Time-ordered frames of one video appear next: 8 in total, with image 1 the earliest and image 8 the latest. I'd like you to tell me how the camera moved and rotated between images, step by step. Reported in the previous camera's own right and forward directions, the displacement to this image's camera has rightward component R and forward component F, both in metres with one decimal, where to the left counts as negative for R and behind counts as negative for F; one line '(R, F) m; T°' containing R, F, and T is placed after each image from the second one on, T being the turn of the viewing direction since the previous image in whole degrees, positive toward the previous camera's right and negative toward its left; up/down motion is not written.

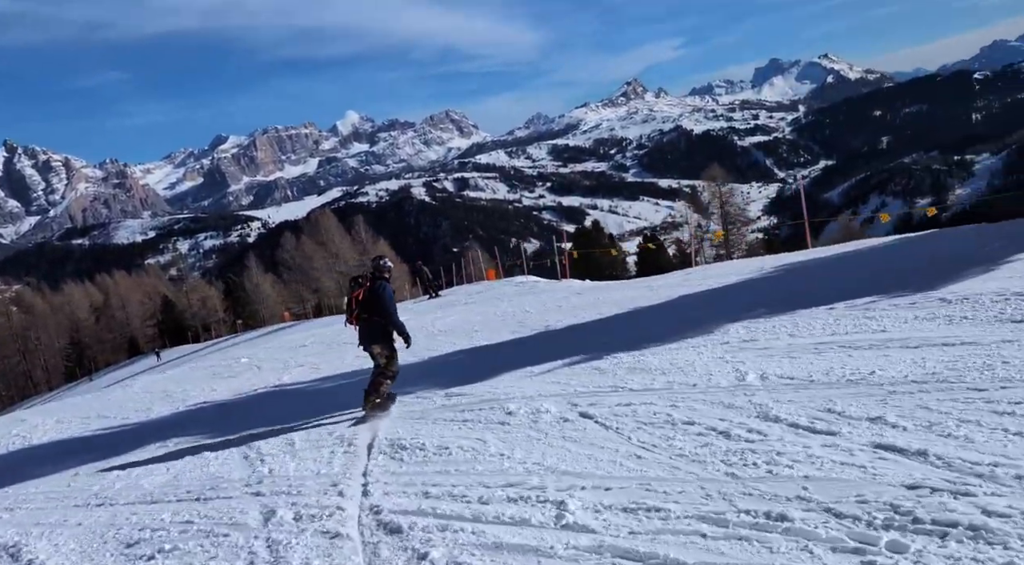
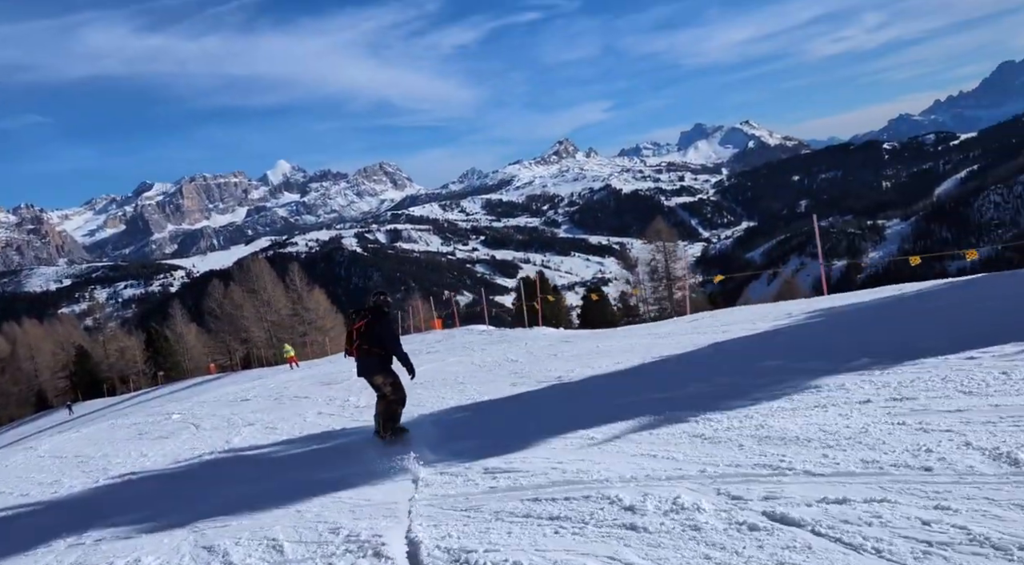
(-1.1, +2.5) m; +5°
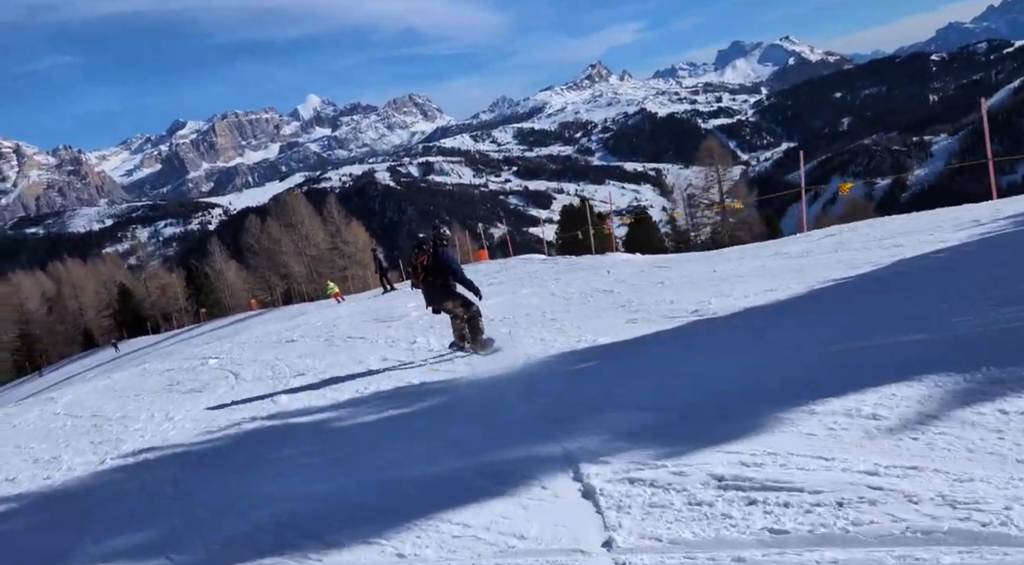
(-1.0, +3.1) m; -2°
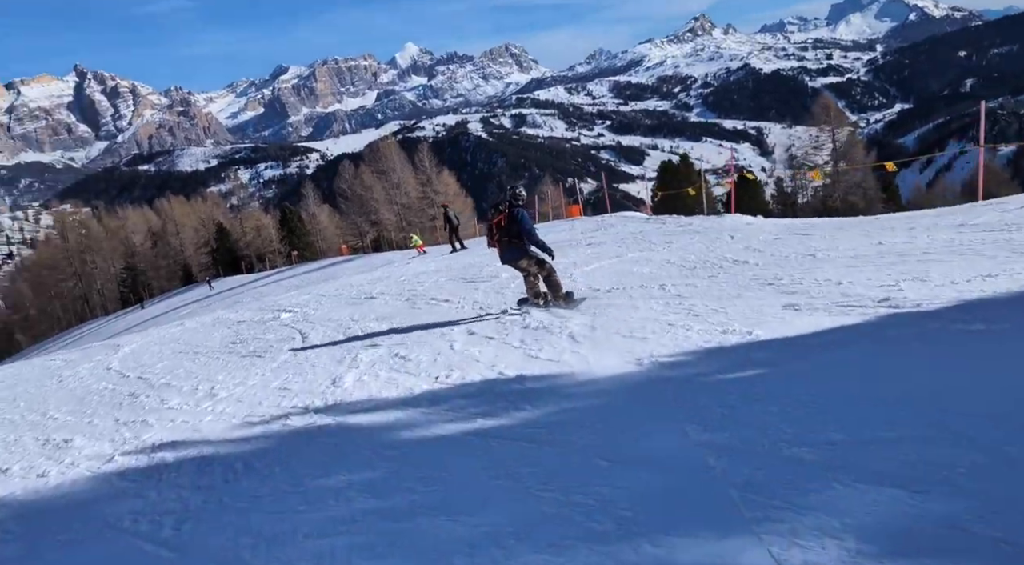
(-0.4, +2.3) m; -6°
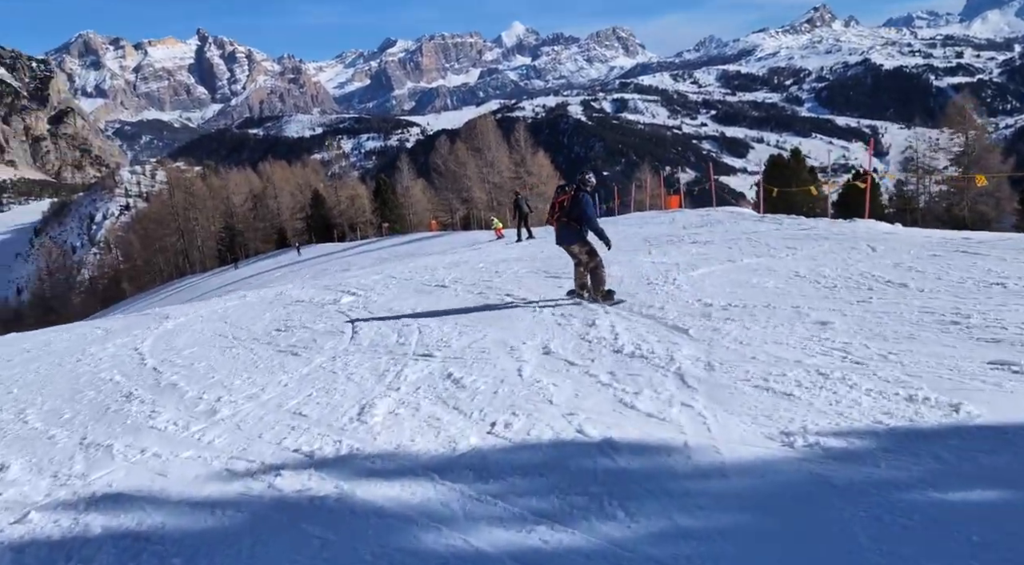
(-0.1, +2.2) m; -6°
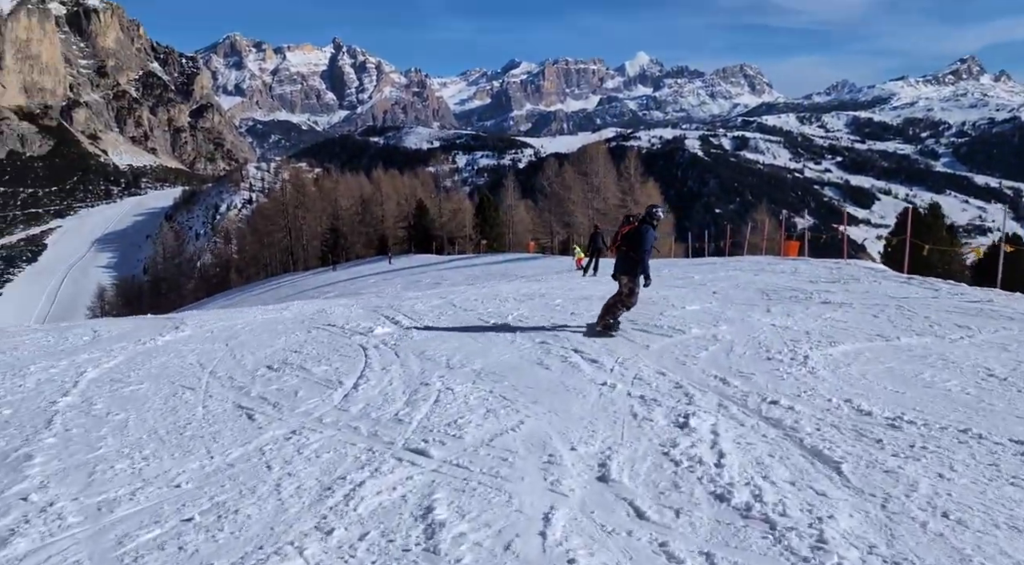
(+0.3, +3.2) m; -7°
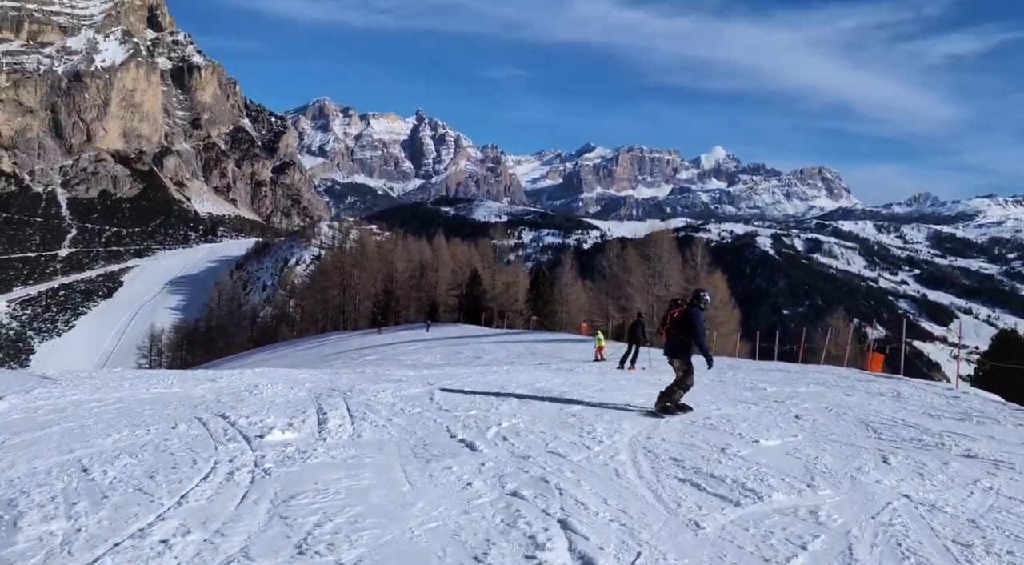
(+0.7, +4.5) m; -4°
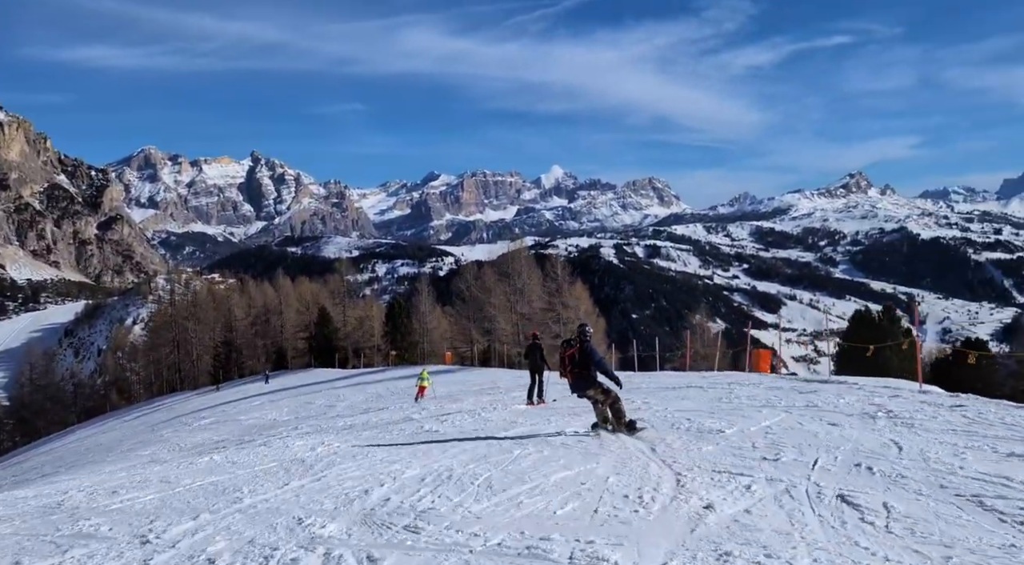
(+0.6, +6.9) m; +9°
